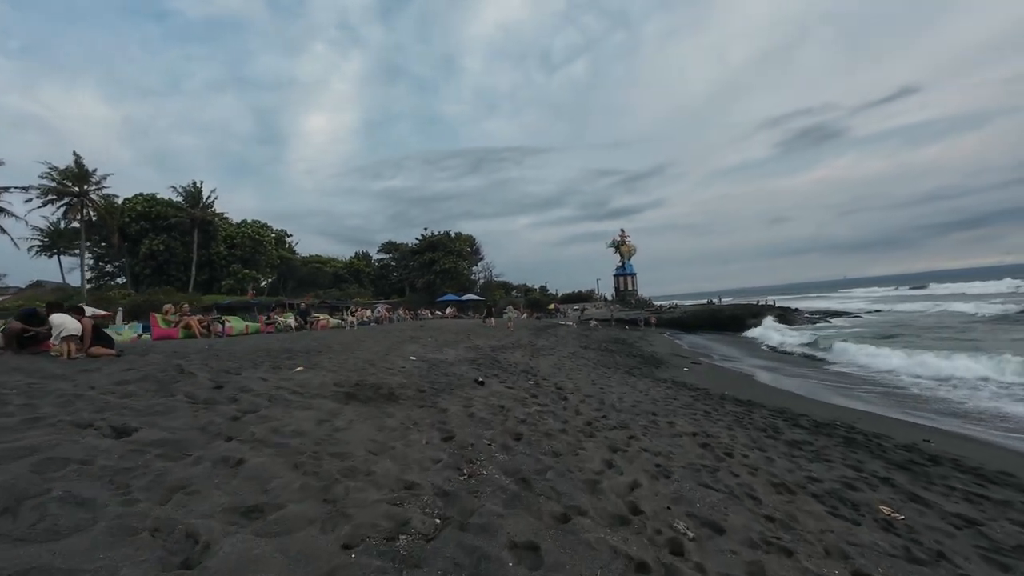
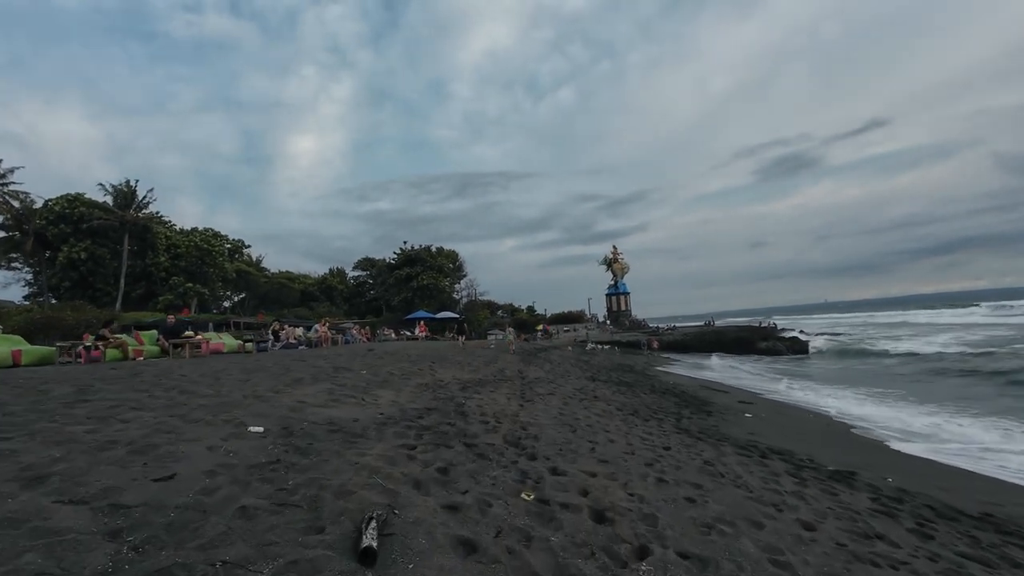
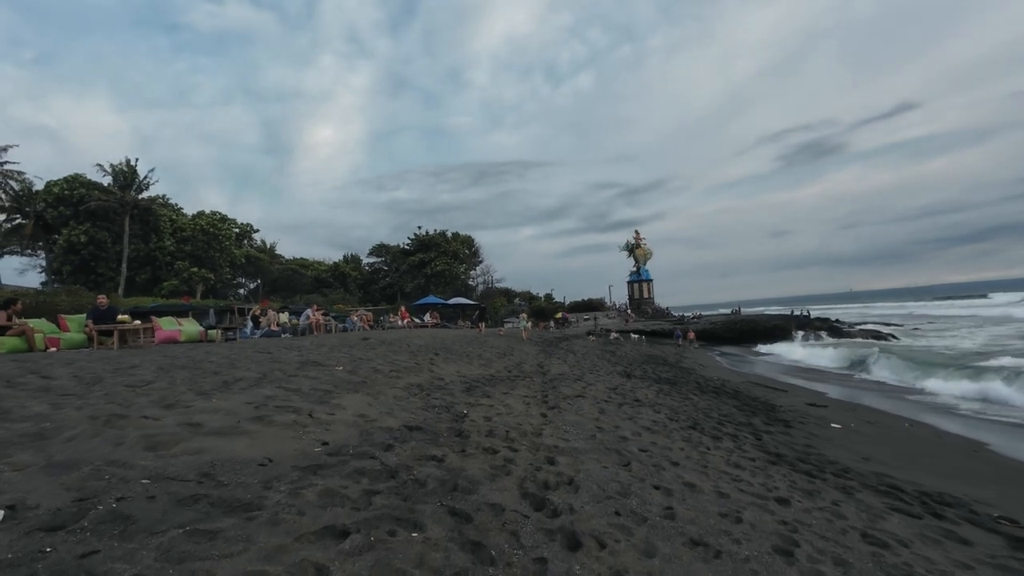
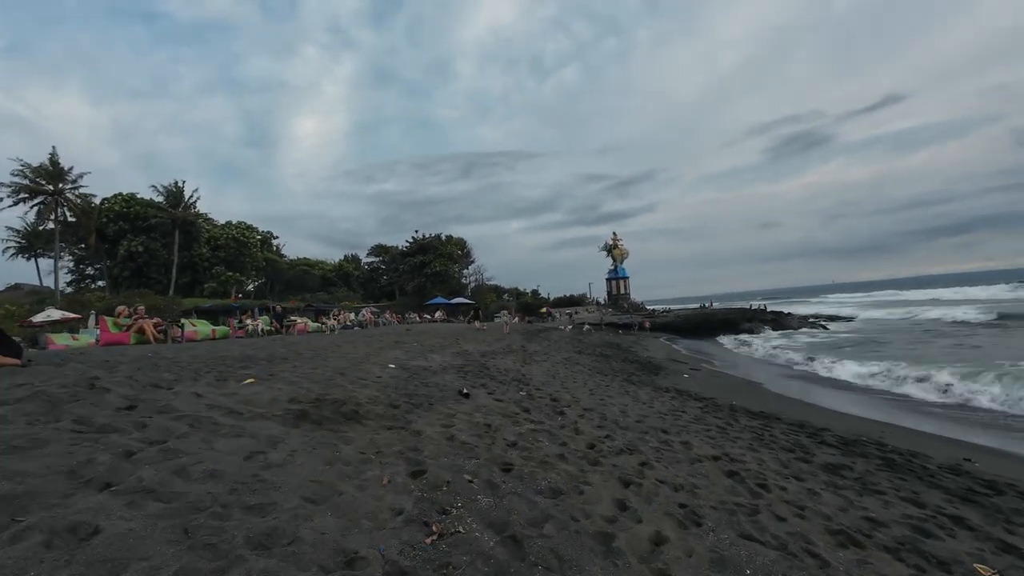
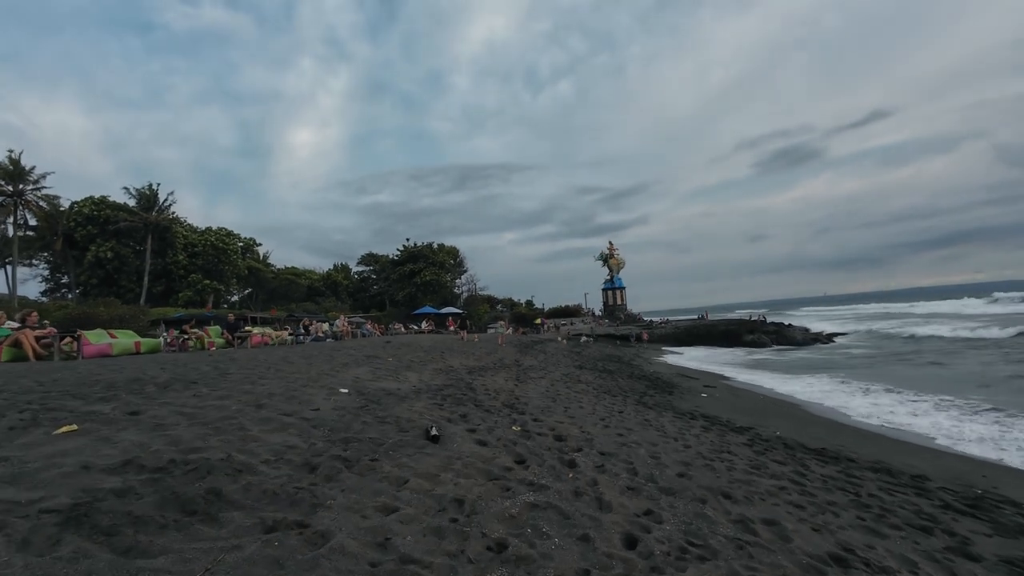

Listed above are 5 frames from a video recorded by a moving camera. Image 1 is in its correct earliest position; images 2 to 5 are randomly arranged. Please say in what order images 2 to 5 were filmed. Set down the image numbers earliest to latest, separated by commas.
4, 5, 2, 3
